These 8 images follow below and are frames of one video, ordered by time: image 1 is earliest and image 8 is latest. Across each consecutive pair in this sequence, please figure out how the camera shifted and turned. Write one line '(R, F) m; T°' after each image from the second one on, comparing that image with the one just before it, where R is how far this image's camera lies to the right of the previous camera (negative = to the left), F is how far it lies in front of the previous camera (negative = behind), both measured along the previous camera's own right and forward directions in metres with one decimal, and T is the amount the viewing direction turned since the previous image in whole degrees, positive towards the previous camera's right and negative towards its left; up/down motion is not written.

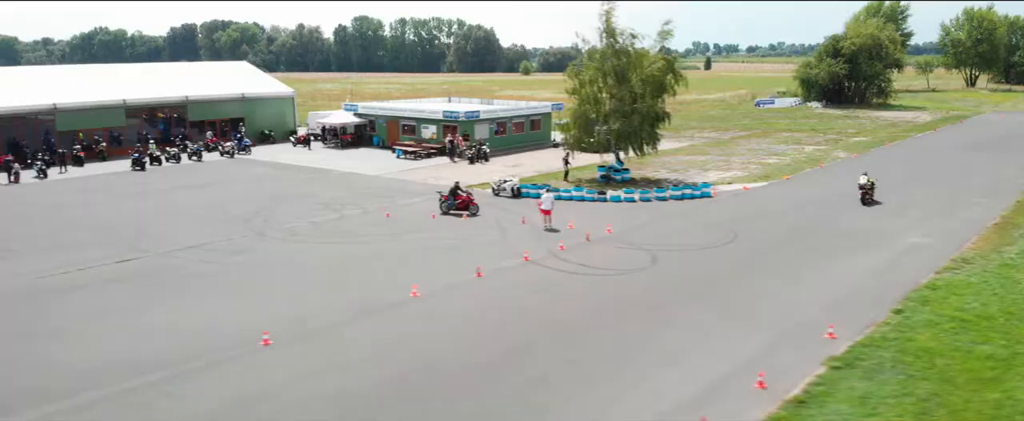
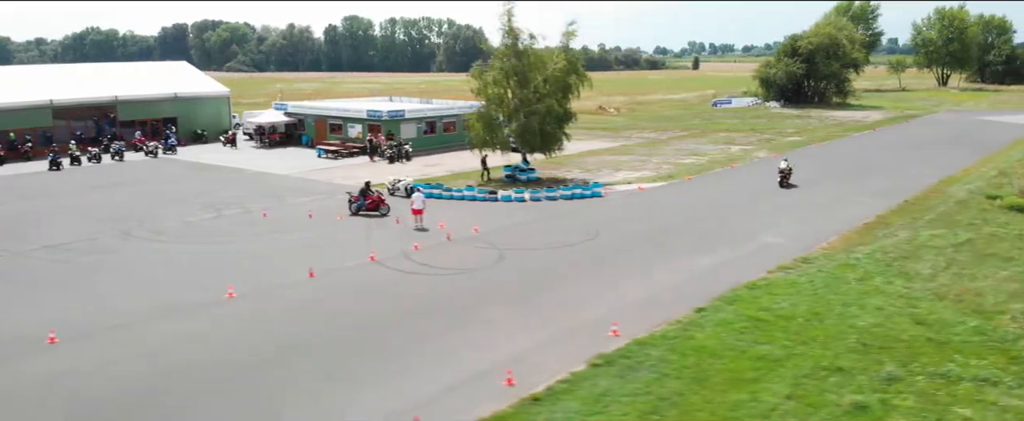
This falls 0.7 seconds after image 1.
(+3.0, +0.1) m; -1°
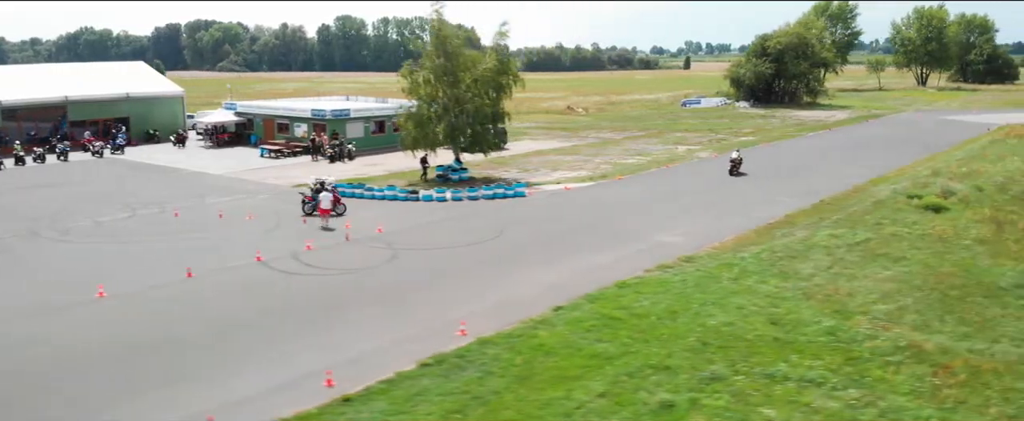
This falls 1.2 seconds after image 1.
(+2.2, 0.0) m; 0°
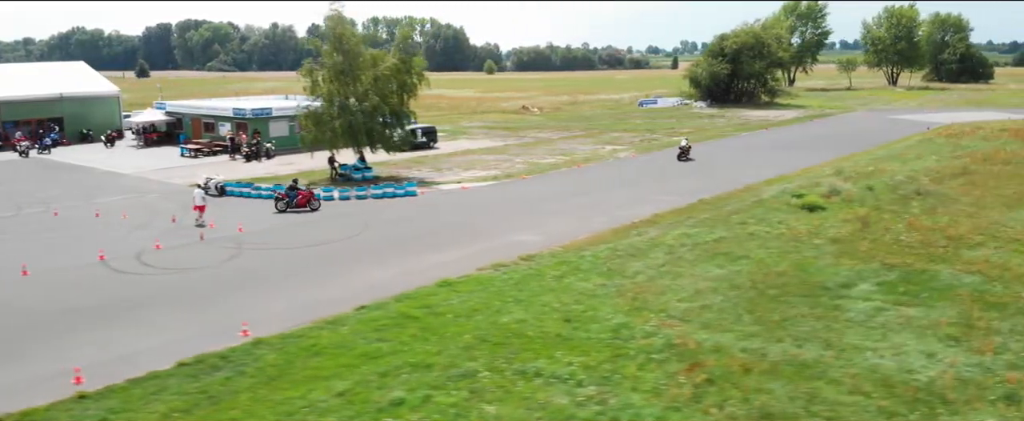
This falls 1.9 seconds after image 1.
(+3.1, 0.0) m; -1°
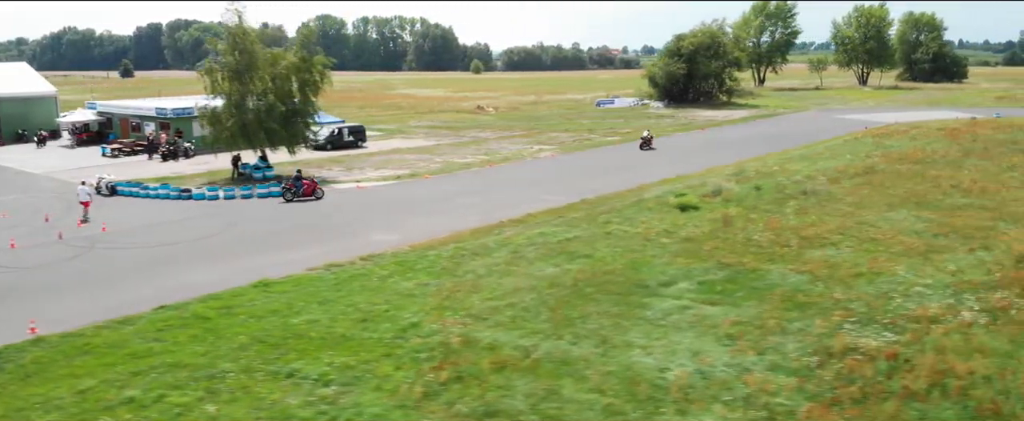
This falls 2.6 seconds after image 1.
(+3.2, 0.0) m; -1°
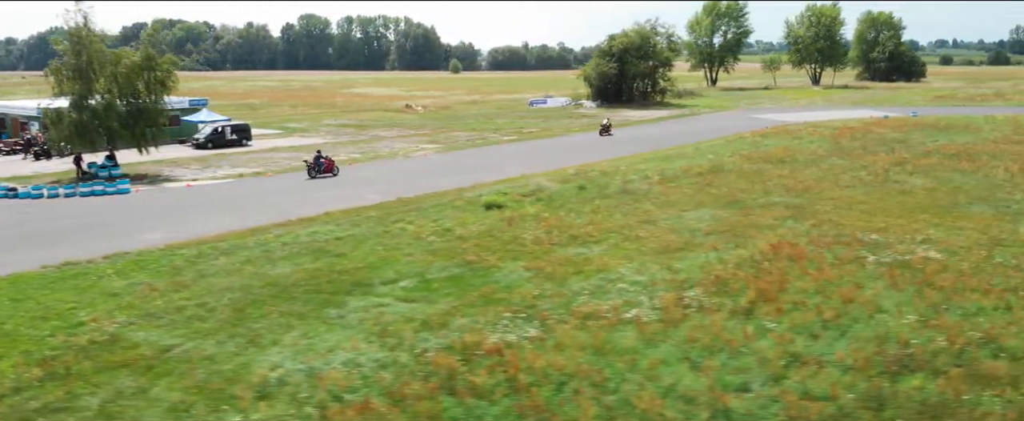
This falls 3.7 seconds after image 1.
(+5.1, 0.0) m; -1°
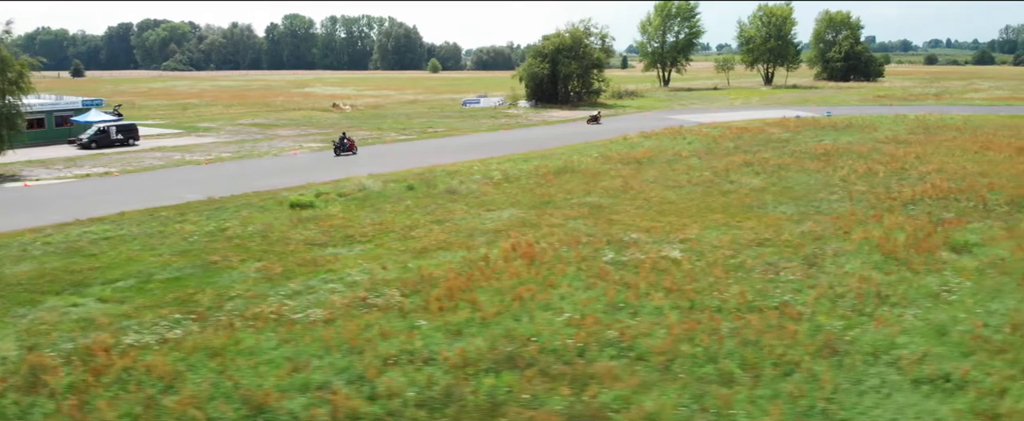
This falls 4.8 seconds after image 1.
(+5.1, -0.1) m; -1°
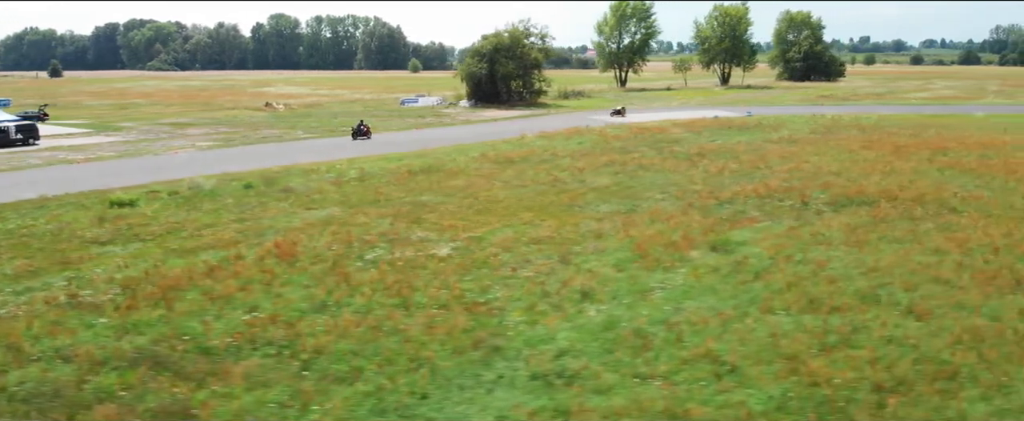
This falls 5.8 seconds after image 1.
(+4.8, -0.3) m; -1°
